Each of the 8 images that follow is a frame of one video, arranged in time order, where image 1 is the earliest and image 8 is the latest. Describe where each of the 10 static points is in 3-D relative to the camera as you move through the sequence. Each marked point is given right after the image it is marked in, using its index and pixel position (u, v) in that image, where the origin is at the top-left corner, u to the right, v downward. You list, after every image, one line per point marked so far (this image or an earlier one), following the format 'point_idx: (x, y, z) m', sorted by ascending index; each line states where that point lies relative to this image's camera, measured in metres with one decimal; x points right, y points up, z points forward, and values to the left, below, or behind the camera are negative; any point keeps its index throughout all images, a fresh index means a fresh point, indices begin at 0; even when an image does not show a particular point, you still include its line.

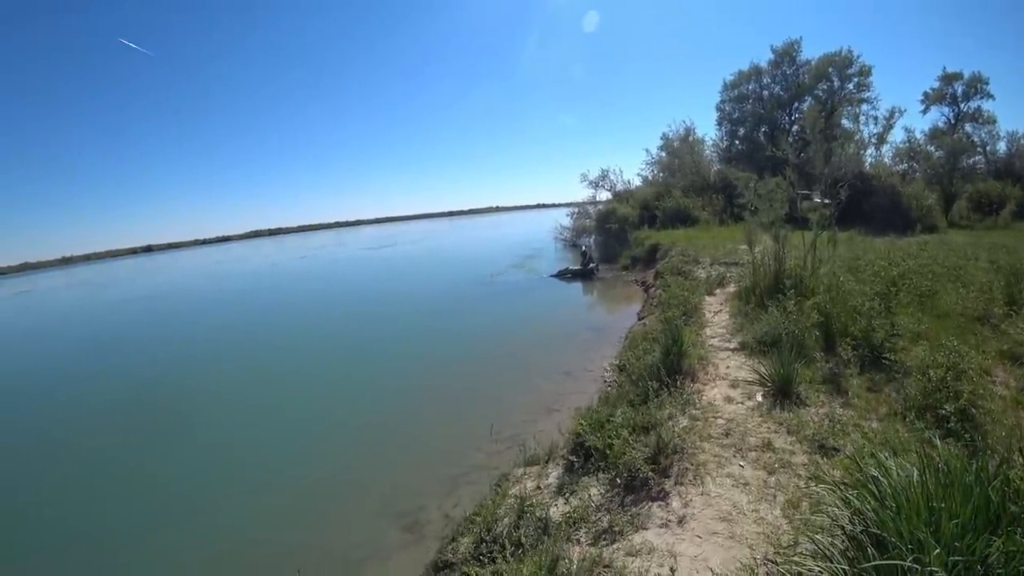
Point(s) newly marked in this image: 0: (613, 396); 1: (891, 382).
0: (+1.4, -1.5, +7.2) m
1: (+4.5, -1.1, +6.0) m
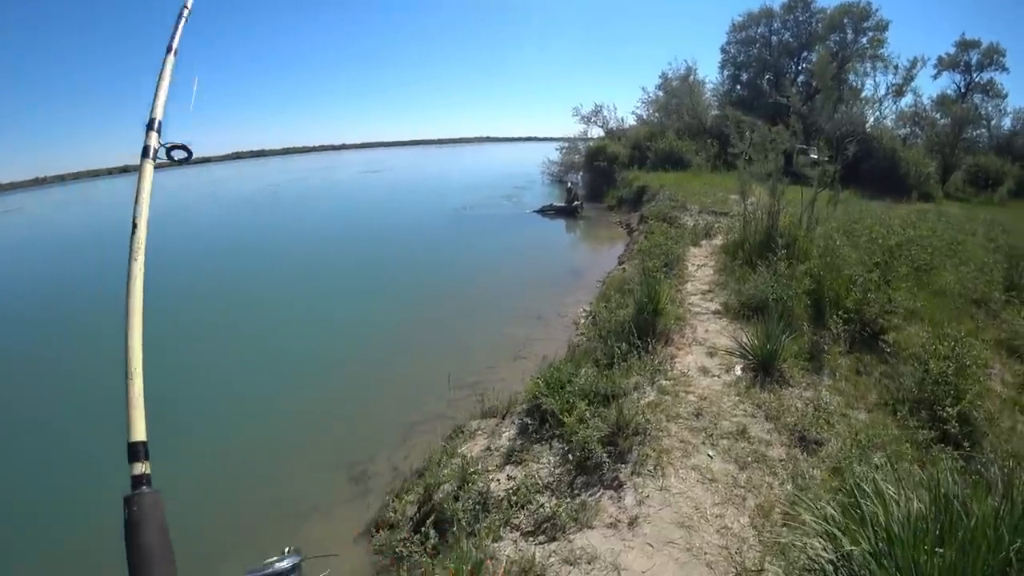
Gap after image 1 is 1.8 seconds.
0: (+0.8, -0.8, +6.5) m
1: (+3.9, -0.8, +5.4) m
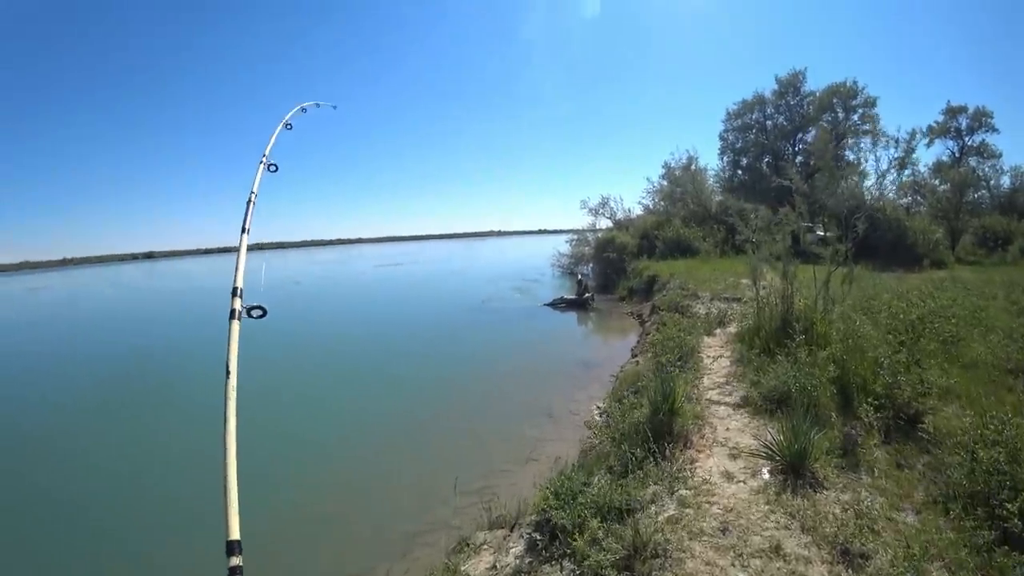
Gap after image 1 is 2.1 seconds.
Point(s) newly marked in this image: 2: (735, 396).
0: (+0.9, -2.0, +6.1) m
1: (+4.0, -1.6, +4.9) m
2: (+2.9, -1.4, +6.7) m
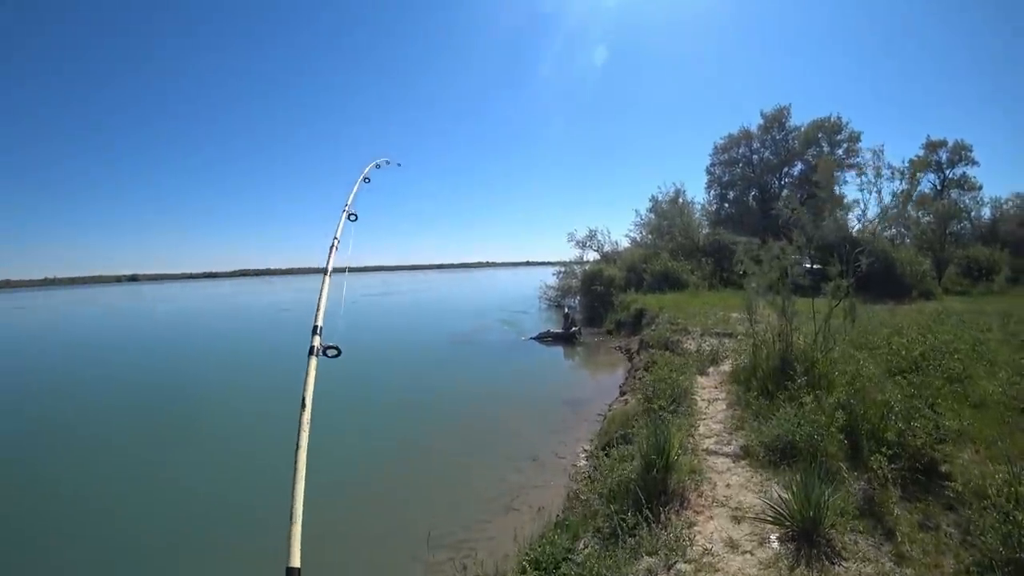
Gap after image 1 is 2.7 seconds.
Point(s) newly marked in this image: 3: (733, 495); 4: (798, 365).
0: (+0.7, -2.5, +5.4) m
1: (+3.8, -2.0, +4.4) m
2: (+2.7, -1.9, +6.1) m
3: (+2.1, -2.0, +4.9) m
4: (+4.1, -1.1, +7.2) m
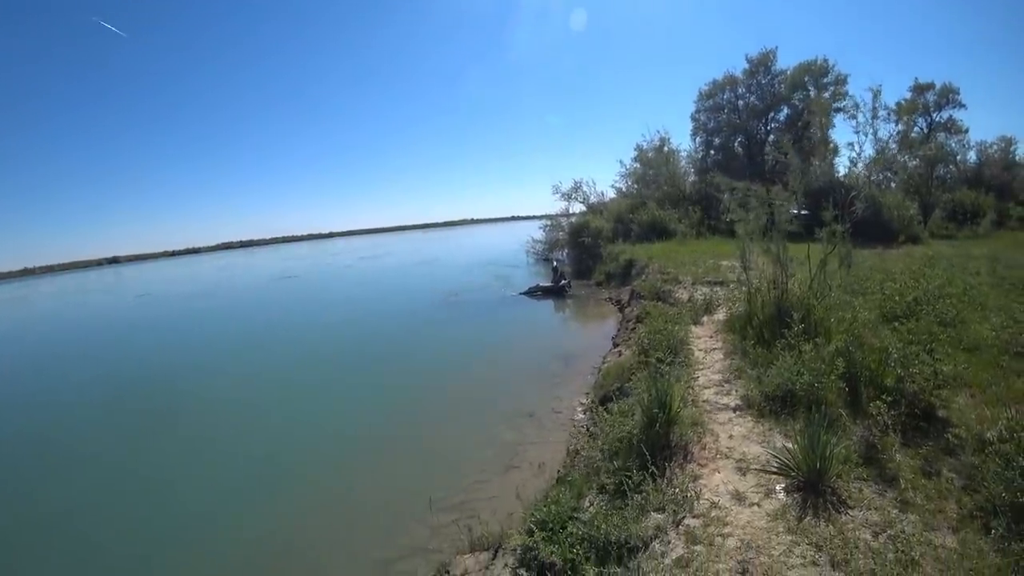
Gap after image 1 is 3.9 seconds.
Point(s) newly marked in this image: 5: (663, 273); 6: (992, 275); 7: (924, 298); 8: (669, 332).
0: (+0.7, -2.0, +5.4) m
1: (+3.8, -1.5, +4.4) m
2: (+2.6, -1.3, +6.1) m
3: (+2.2, -1.5, +4.9) m
4: (+4.0, -0.3, +7.1) m
5: (+4.6, +0.5, +15.3) m
6: (+10.4, +0.3, +11.0) m
7: (+6.6, -0.2, +8.1) m
8: (+2.5, -0.7, +8.4) m
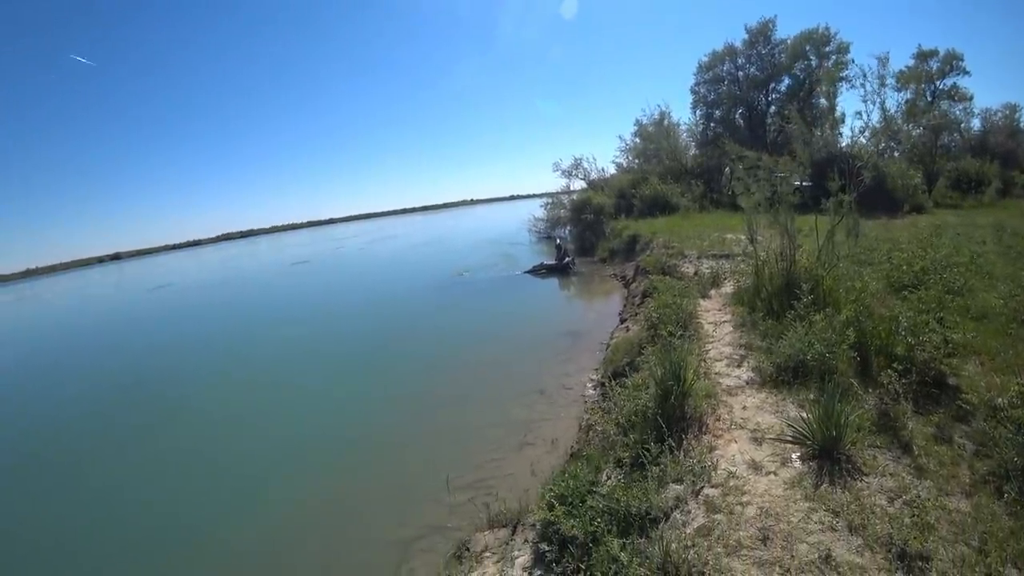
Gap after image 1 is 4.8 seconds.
0: (+0.9, -1.7, +5.5) m
1: (+4.0, -1.2, +4.5) m
2: (+2.8, -1.0, +6.1) m
3: (+2.3, -1.3, +5.0) m
4: (+4.1, +0.1, +7.2) m
5: (+4.7, +1.2, +15.3) m
6: (+10.5, +1.0, +11.0) m
7: (+6.7, +0.3, +8.1) m
8: (+2.7, -0.3, +8.4) m
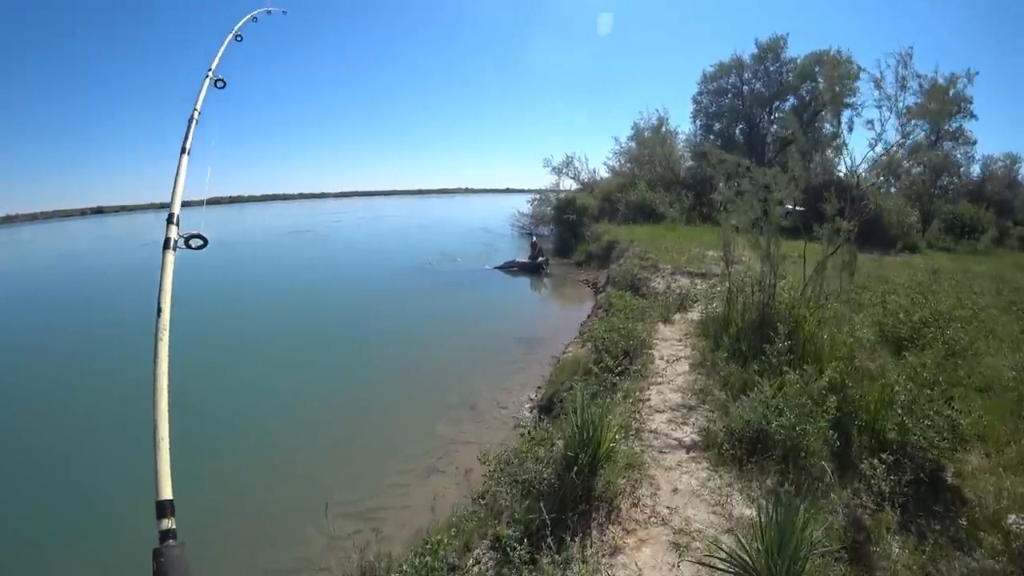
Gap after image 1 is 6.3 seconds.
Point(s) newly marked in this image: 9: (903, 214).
0: (-0.3, -1.9, +4.1) m
1: (+2.8, -1.7, +3.2) m
2: (+1.7, -1.3, +4.8) m
3: (+1.2, -1.6, +3.6) m
4: (+3.1, -0.4, +5.8) m
5: (+3.6, +0.8, +14.0) m
6: (+9.5, -0.2, +9.8) m
7: (+5.7, -0.4, +6.9) m
8: (+1.6, -0.6, +7.1) m
9: (+15.0, +2.9, +19.5) m
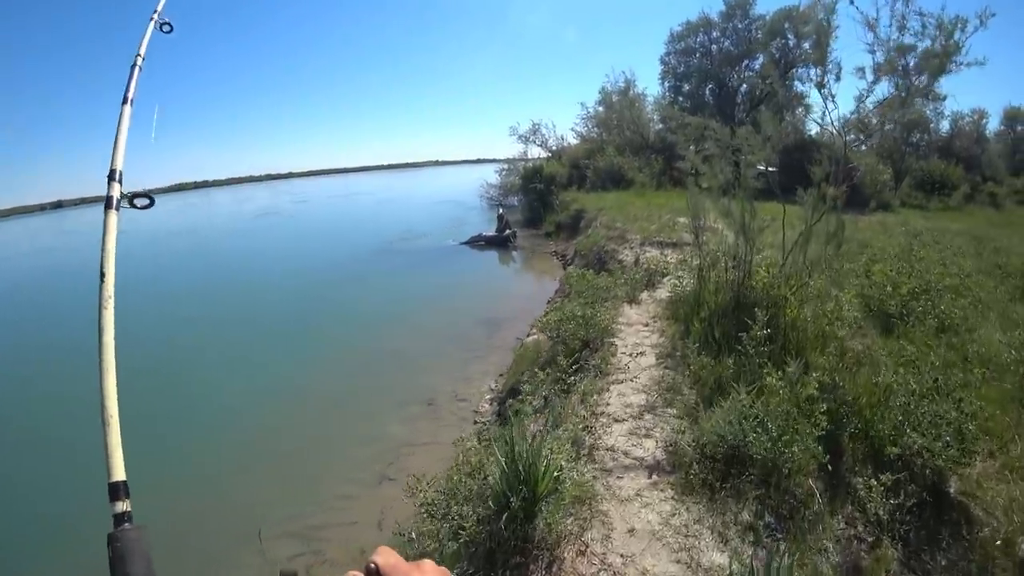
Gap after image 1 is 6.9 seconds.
0: (-0.8, -1.9, +3.4) m
1: (+2.4, -1.6, +2.5) m
2: (+1.1, -1.2, +4.1) m
3: (+0.7, -1.5, +2.9) m
4: (+2.5, -0.2, +5.1) m
5: (+2.6, +1.5, +13.2) m
6: (+8.7, +0.5, +9.3) m
7: (+5.0, 0.0, +6.3) m
8: (+0.9, -0.4, +6.3) m
9: (+13.7, +4.3, +19.0) m
